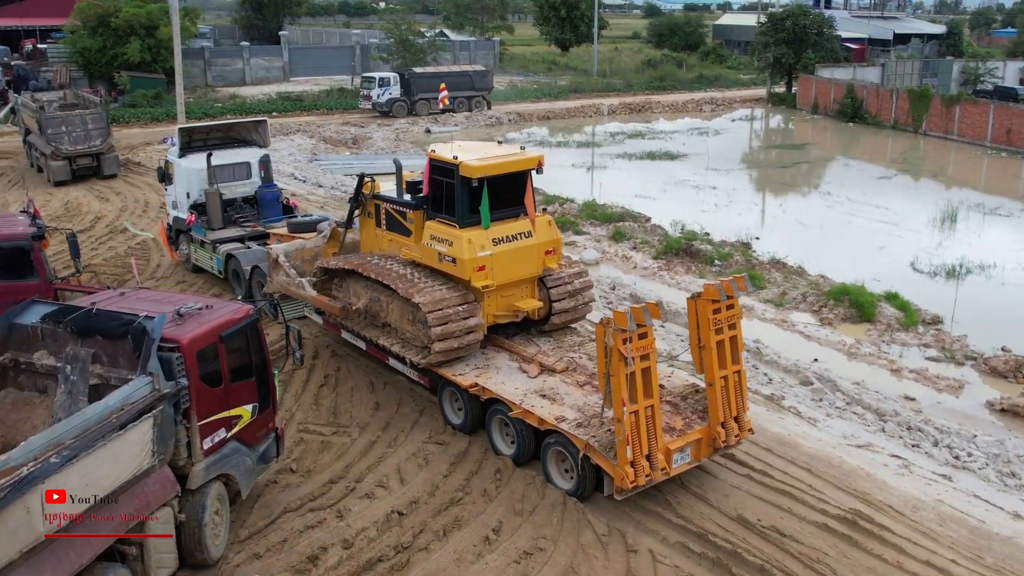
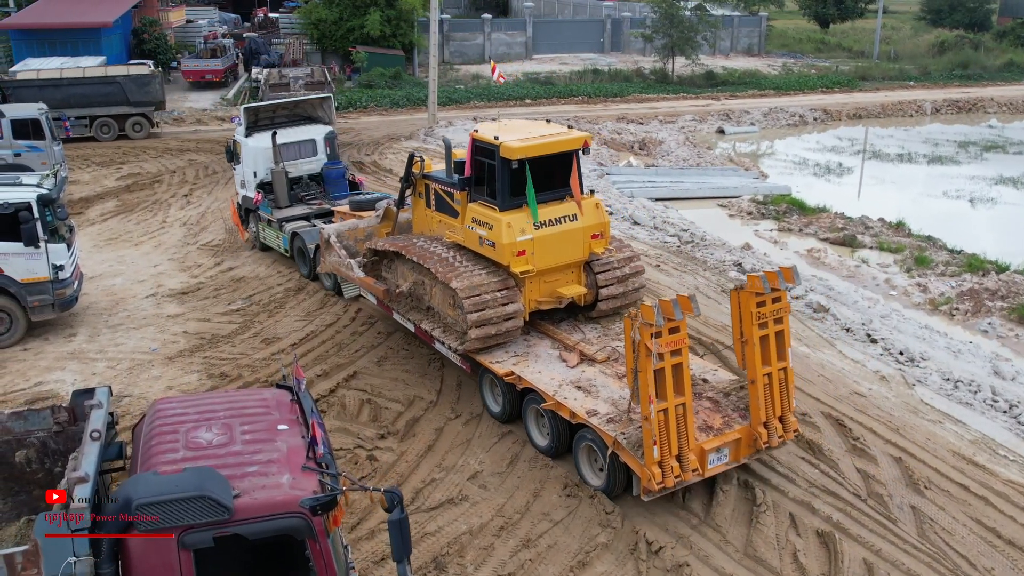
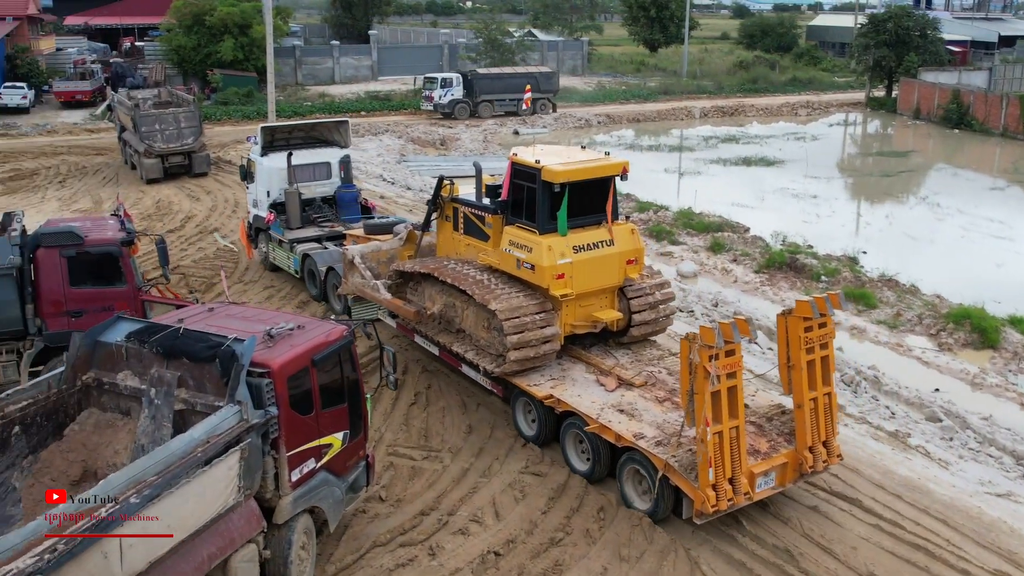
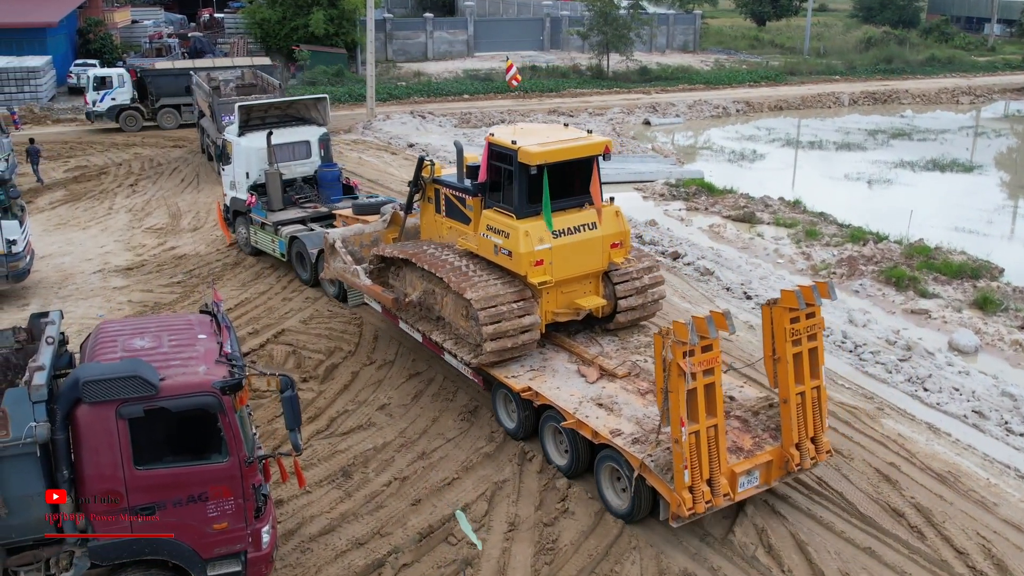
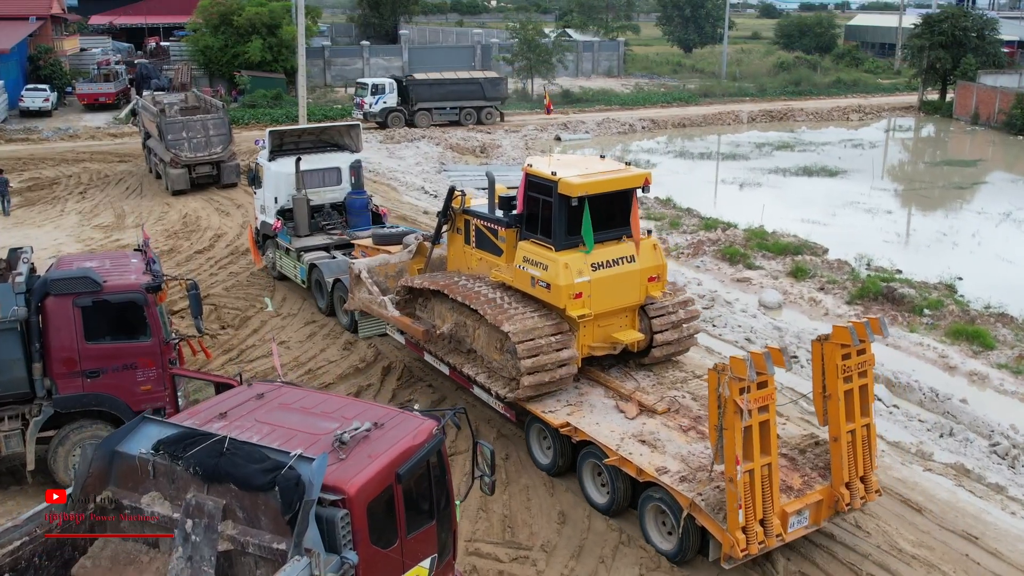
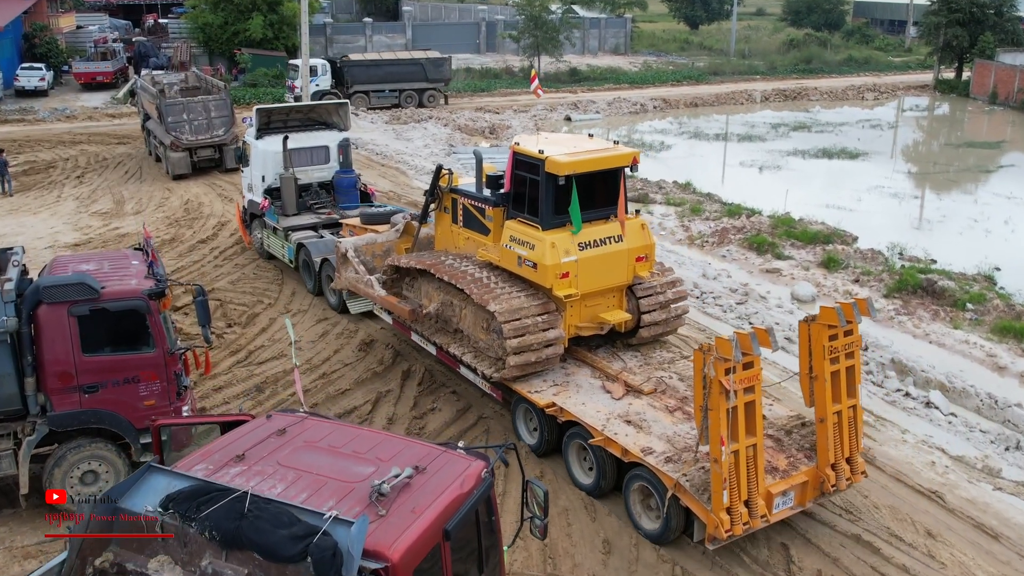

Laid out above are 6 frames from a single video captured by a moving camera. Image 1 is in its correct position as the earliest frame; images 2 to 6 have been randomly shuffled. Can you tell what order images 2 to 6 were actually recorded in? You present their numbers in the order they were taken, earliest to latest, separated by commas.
3, 5, 6, 4, 2
